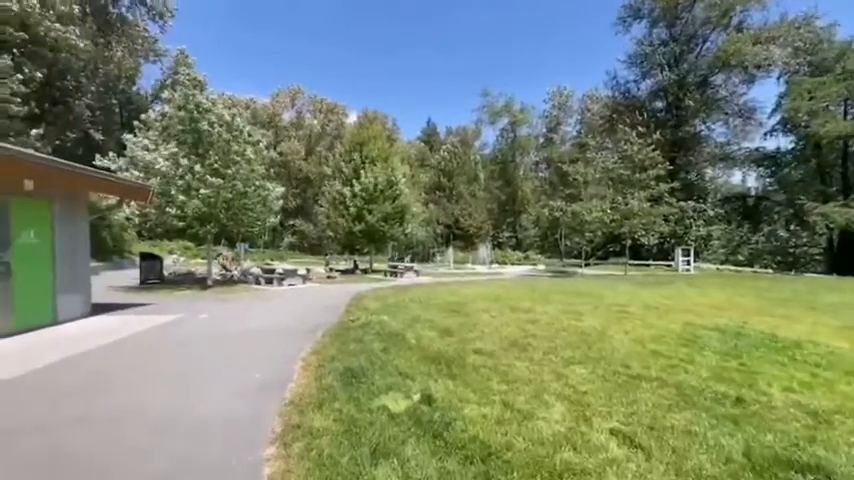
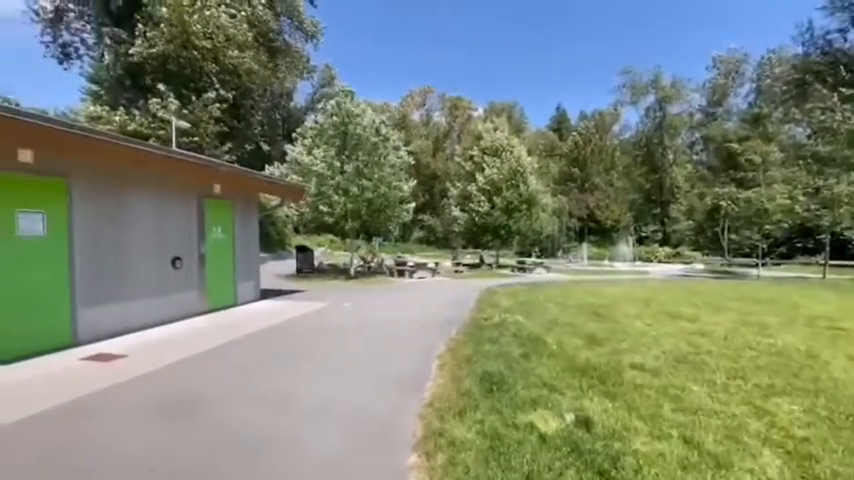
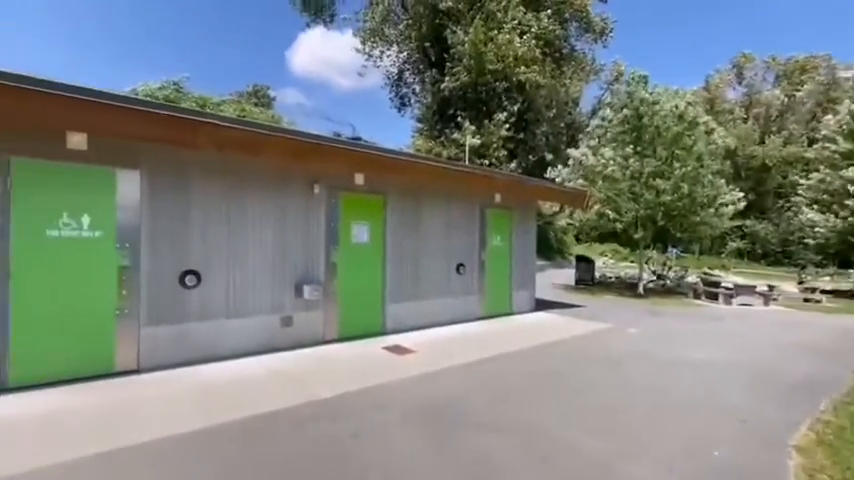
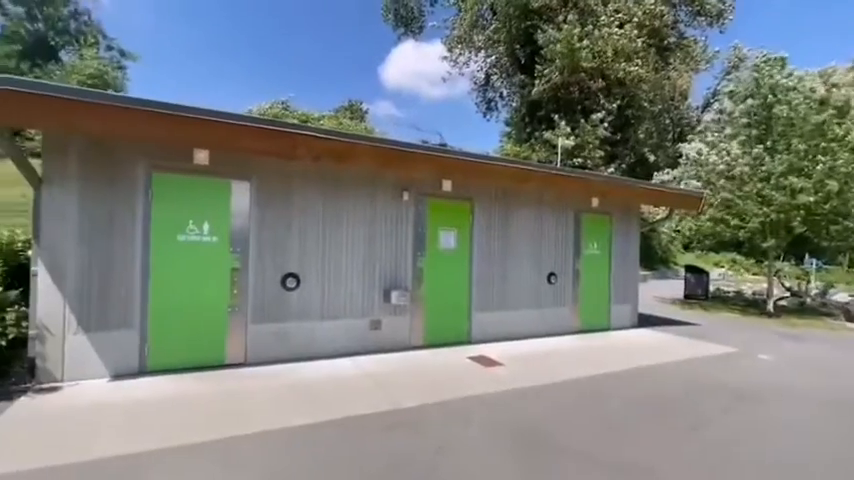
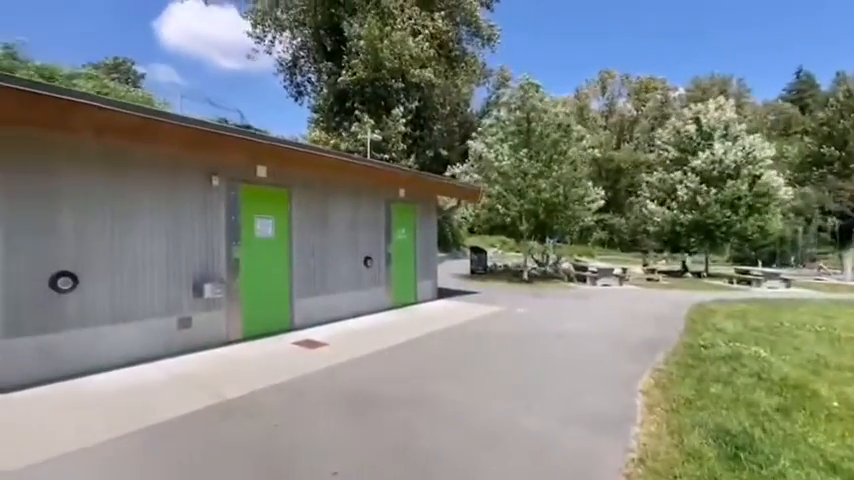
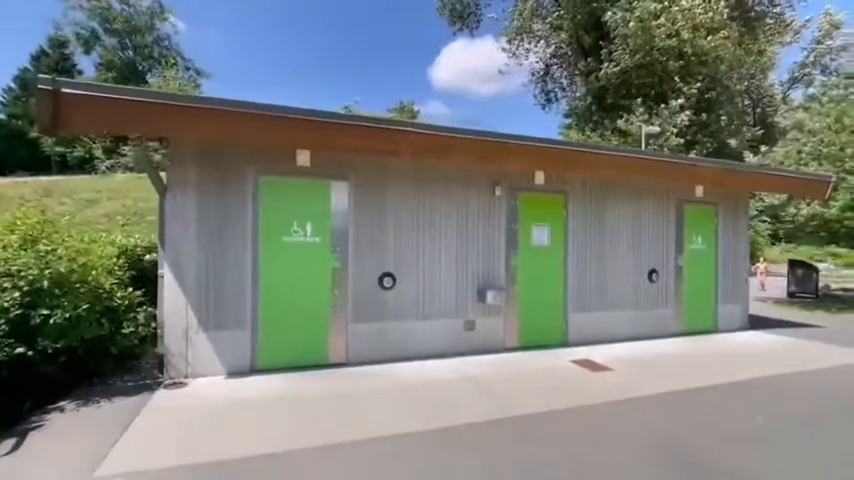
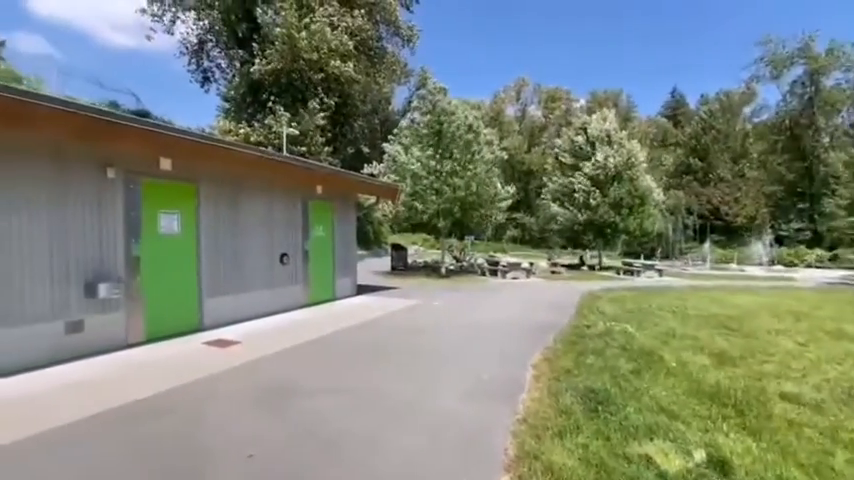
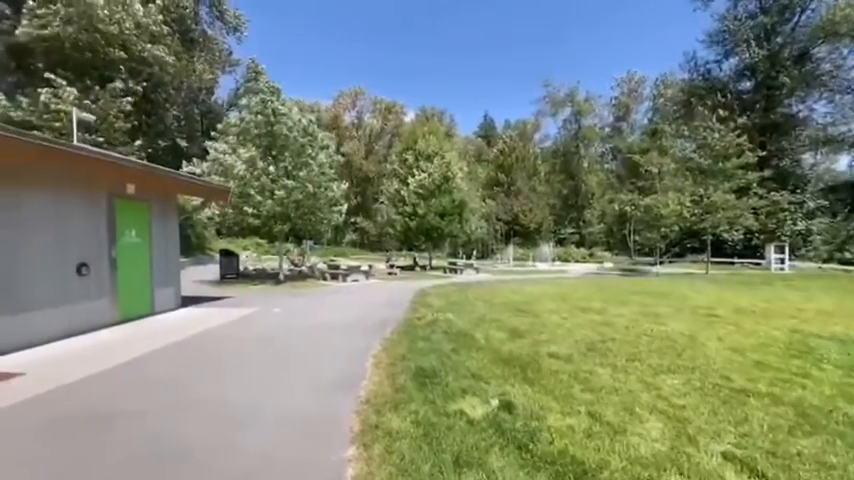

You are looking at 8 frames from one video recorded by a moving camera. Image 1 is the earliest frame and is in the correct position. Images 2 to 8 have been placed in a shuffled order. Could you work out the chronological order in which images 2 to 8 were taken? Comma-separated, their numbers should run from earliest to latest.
8, 2, 7, 5, 3, 4, 6
